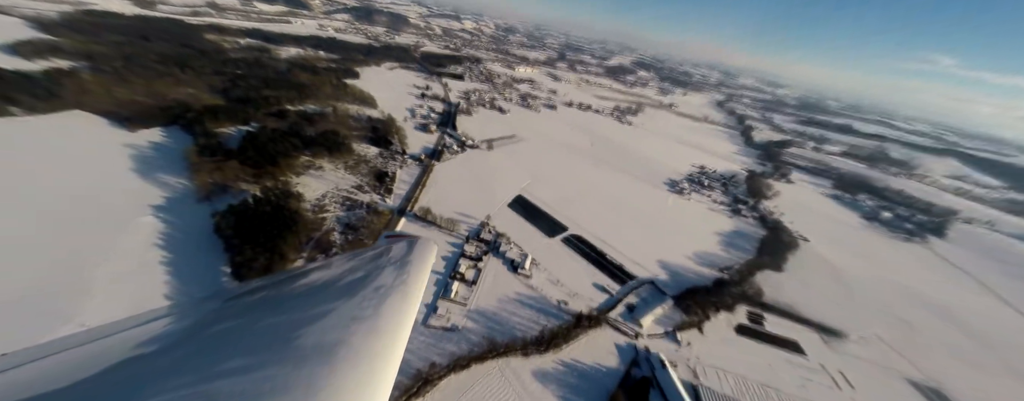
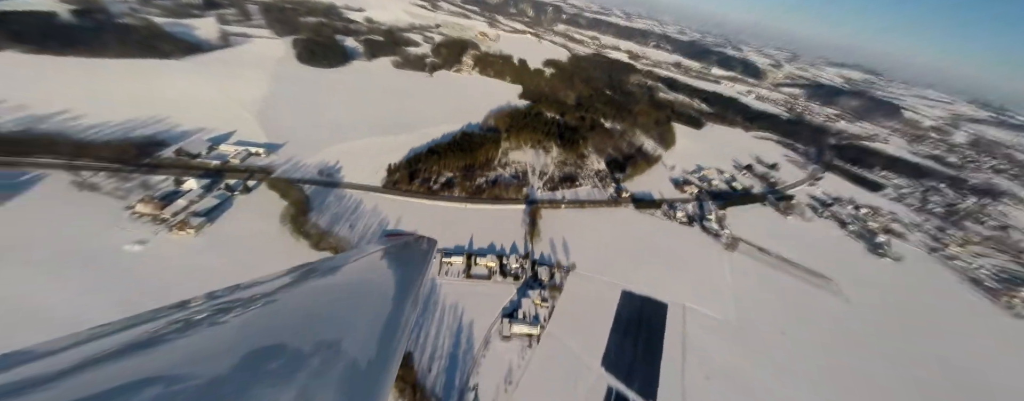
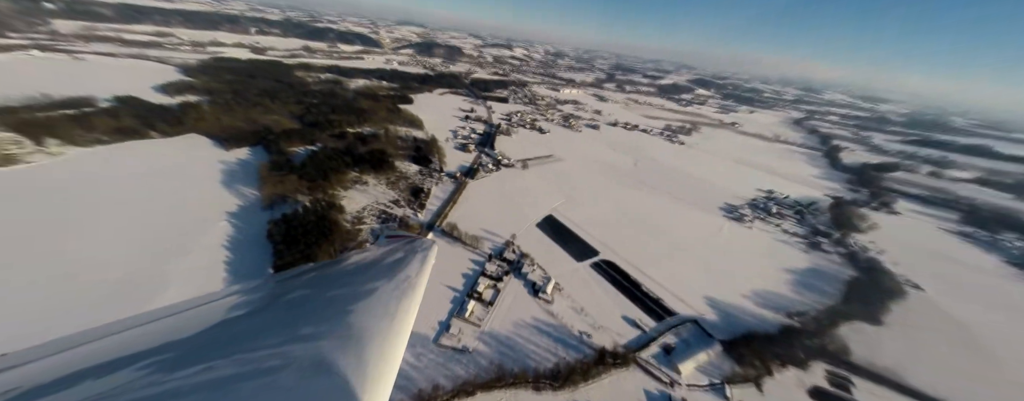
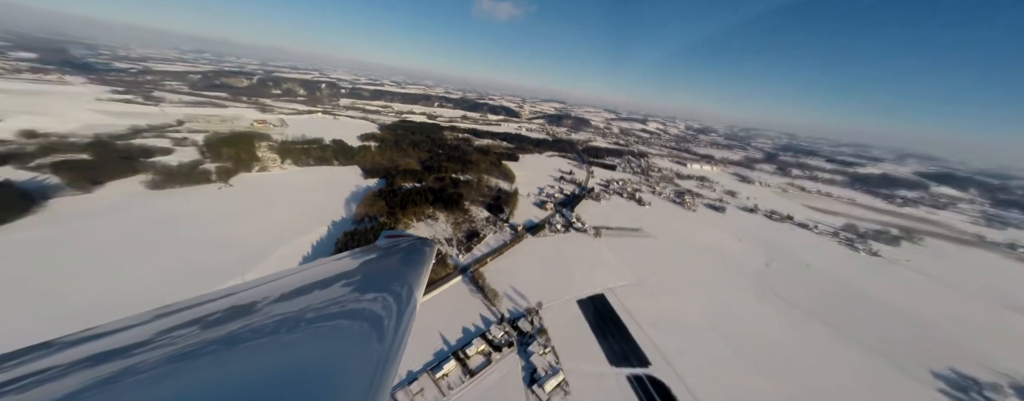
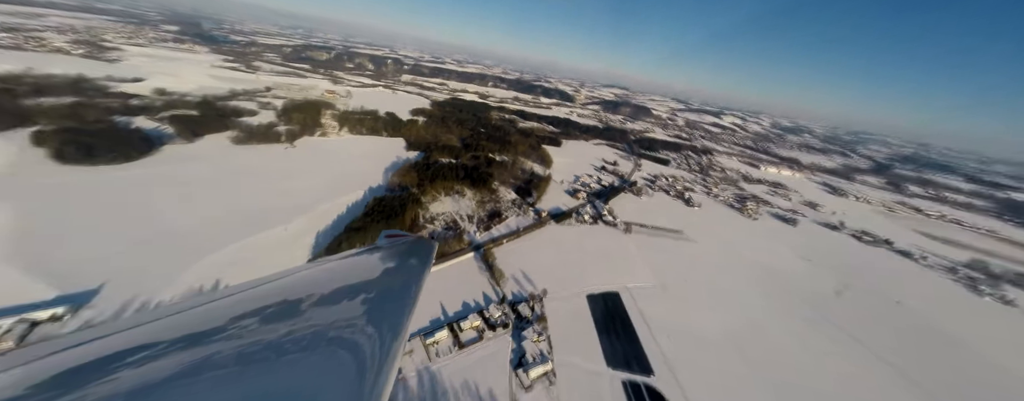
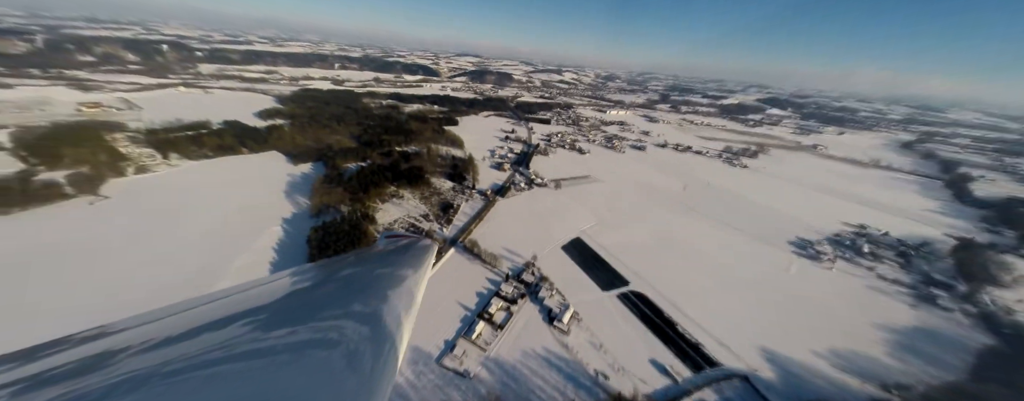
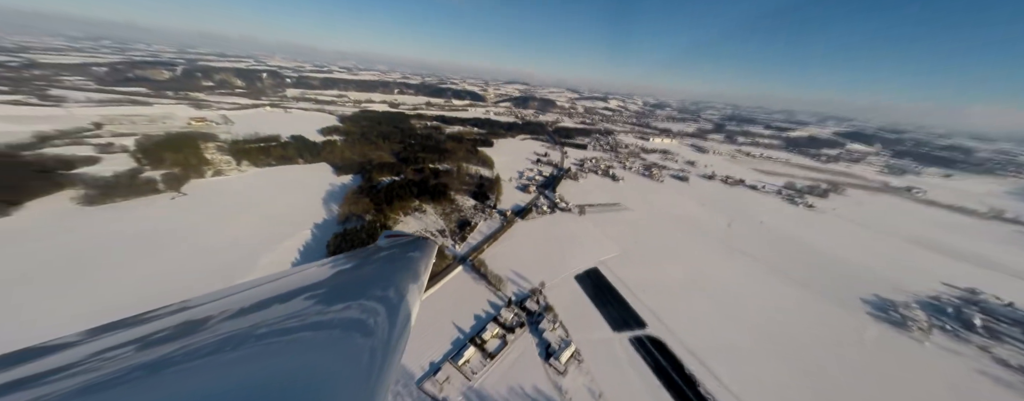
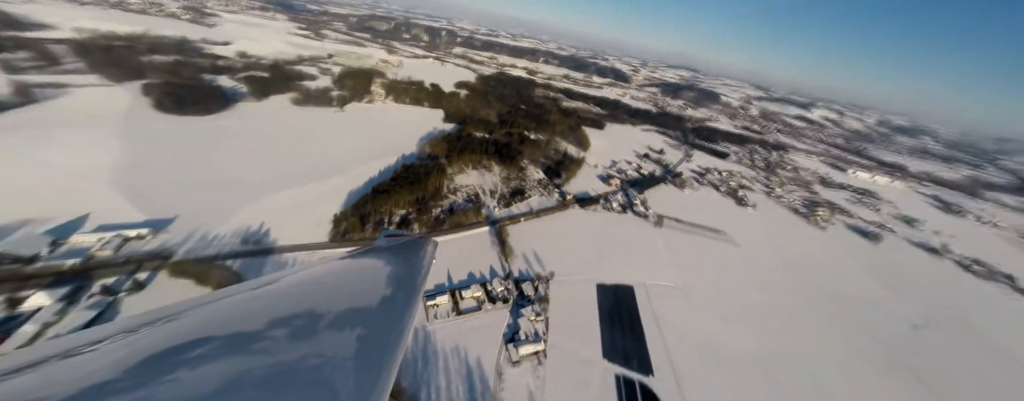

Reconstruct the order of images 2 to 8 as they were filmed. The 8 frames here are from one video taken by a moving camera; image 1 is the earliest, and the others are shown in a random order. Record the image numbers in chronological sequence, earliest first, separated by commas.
3, 6, 7, 4, 5, 8, 2
